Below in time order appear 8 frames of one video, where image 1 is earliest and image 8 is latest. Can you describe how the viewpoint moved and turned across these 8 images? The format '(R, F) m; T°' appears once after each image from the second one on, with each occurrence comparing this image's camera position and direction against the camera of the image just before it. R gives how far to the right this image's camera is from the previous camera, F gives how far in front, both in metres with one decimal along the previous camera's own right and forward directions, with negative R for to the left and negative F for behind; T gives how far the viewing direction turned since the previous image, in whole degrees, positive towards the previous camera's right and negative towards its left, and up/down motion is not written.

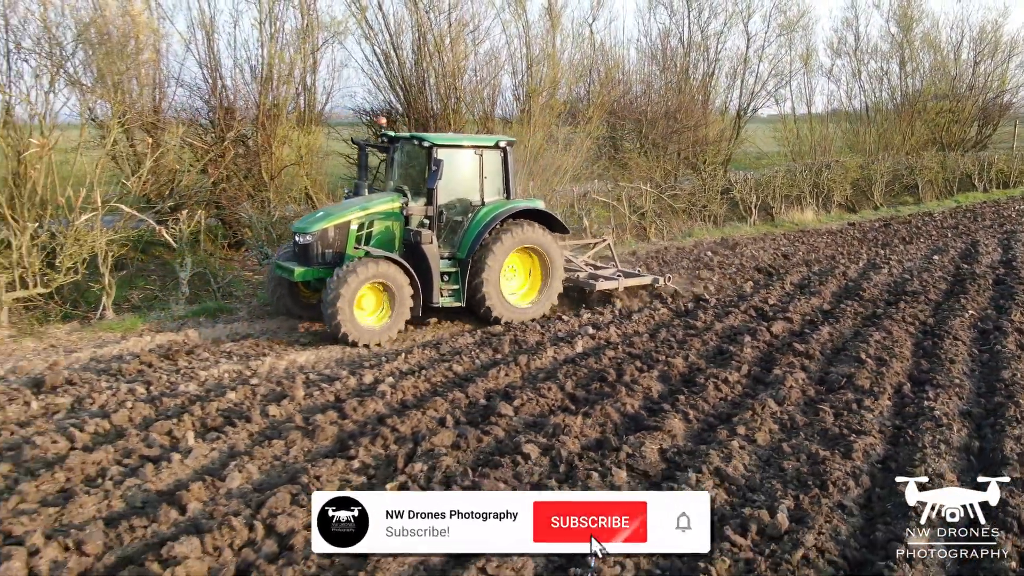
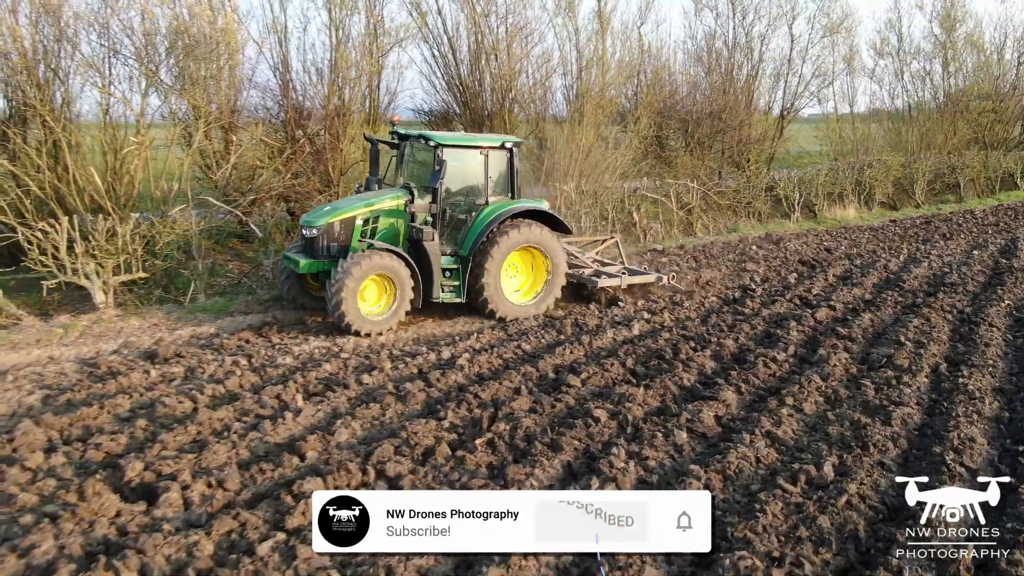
(-0.2, -0.5) m; -2°
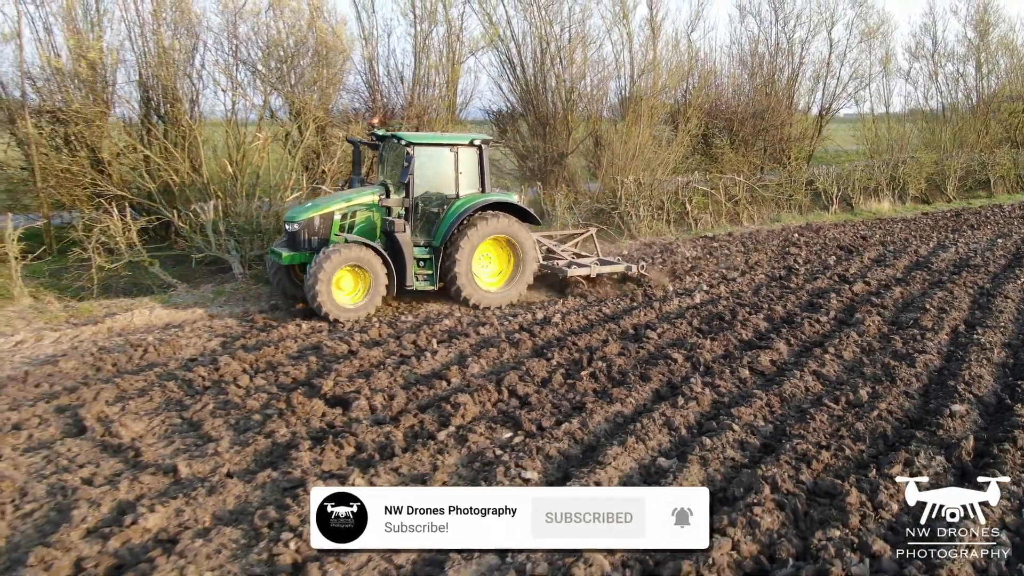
(-0.4, -1.1) m; -2°
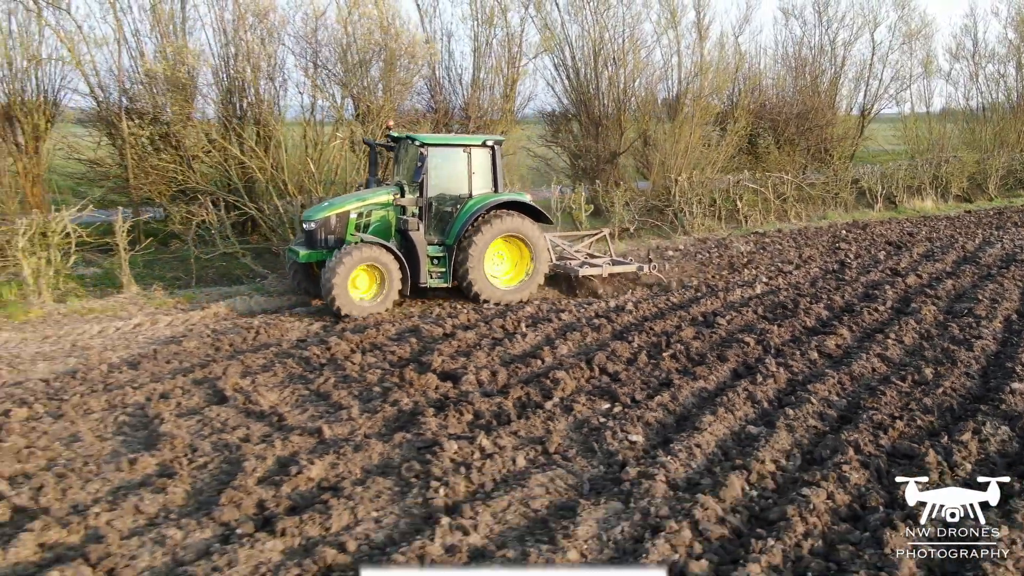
(-0.4, -0.5) m; -2°
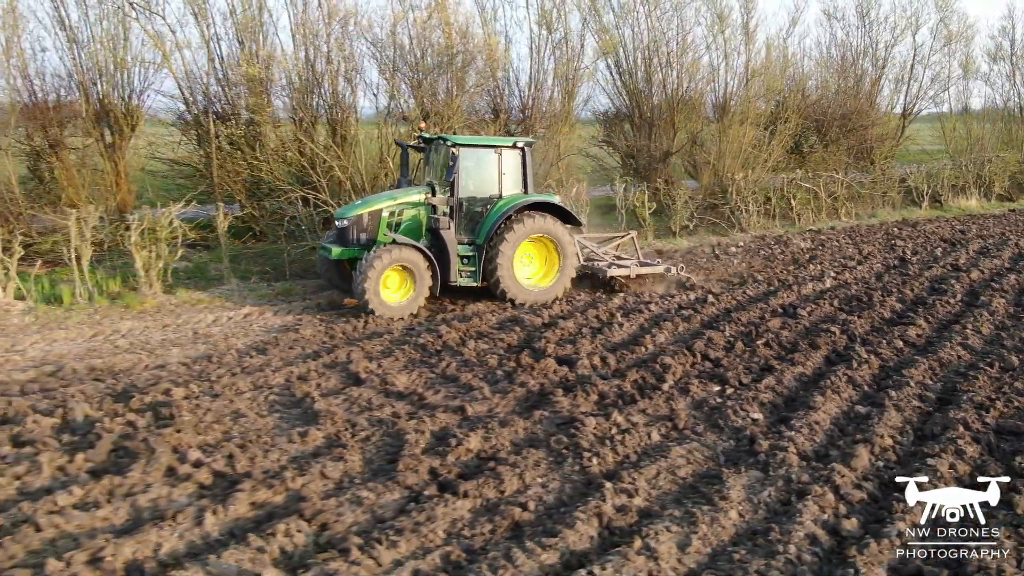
(-0.6, -0.4) m; -1°
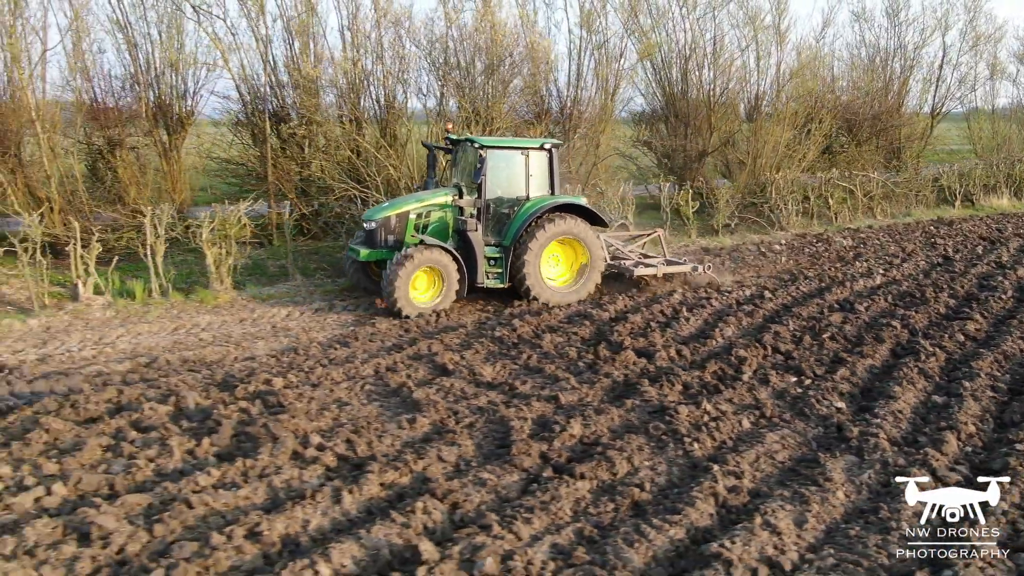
(-0.4, -0.2) m; 0°
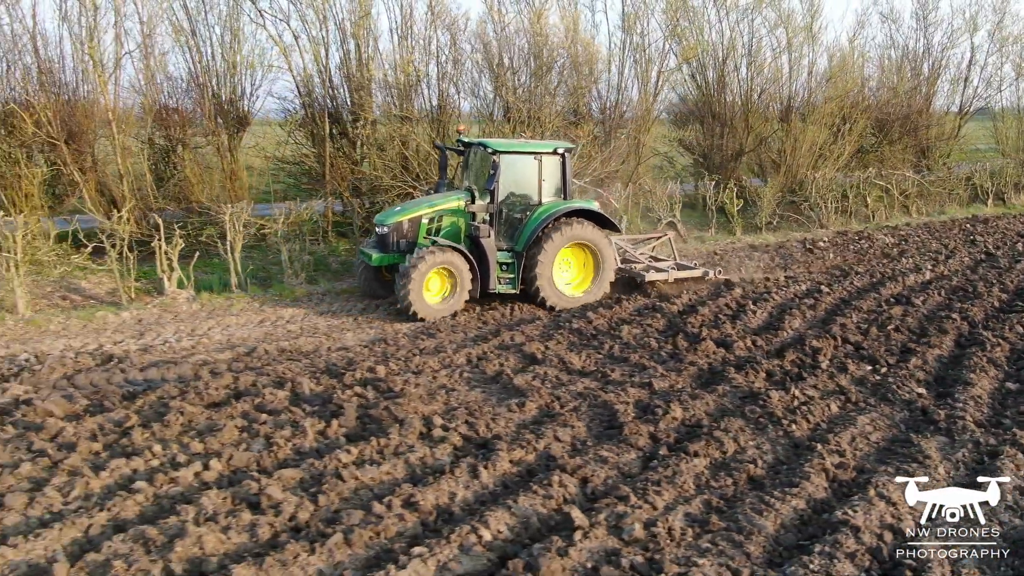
(-0.5, -0.3) m; 0°
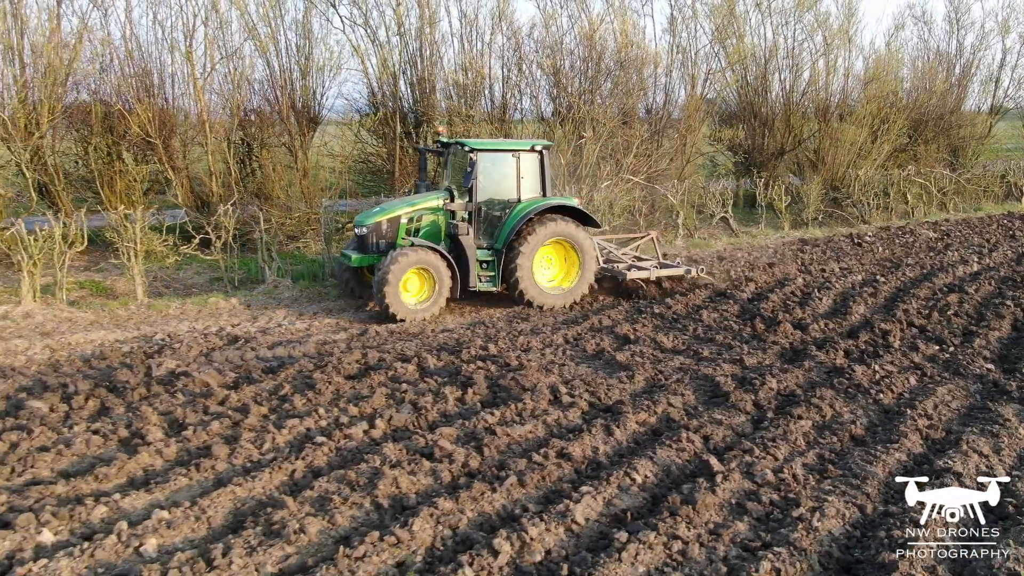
(-0.6, -0.5) m; -1°
